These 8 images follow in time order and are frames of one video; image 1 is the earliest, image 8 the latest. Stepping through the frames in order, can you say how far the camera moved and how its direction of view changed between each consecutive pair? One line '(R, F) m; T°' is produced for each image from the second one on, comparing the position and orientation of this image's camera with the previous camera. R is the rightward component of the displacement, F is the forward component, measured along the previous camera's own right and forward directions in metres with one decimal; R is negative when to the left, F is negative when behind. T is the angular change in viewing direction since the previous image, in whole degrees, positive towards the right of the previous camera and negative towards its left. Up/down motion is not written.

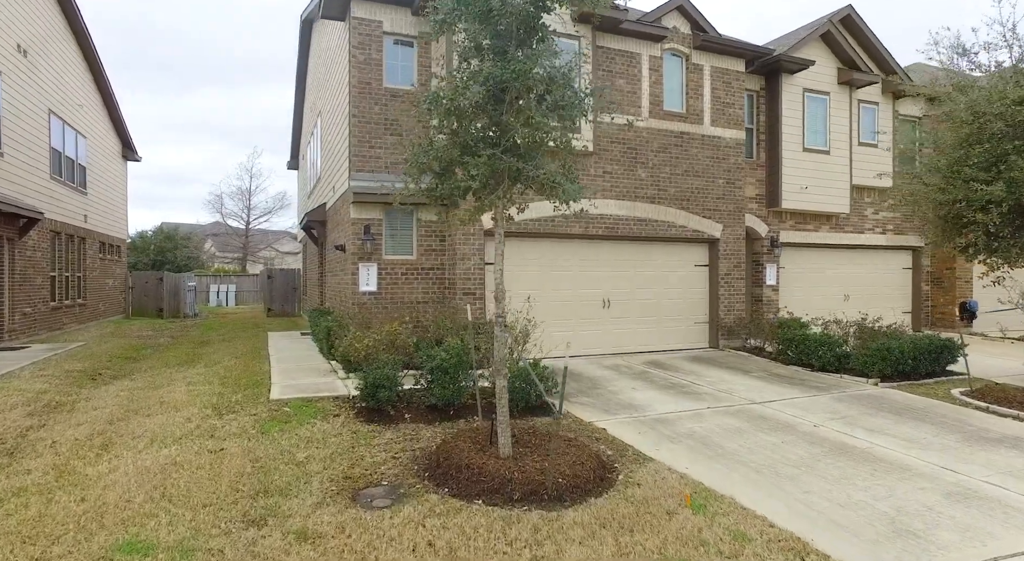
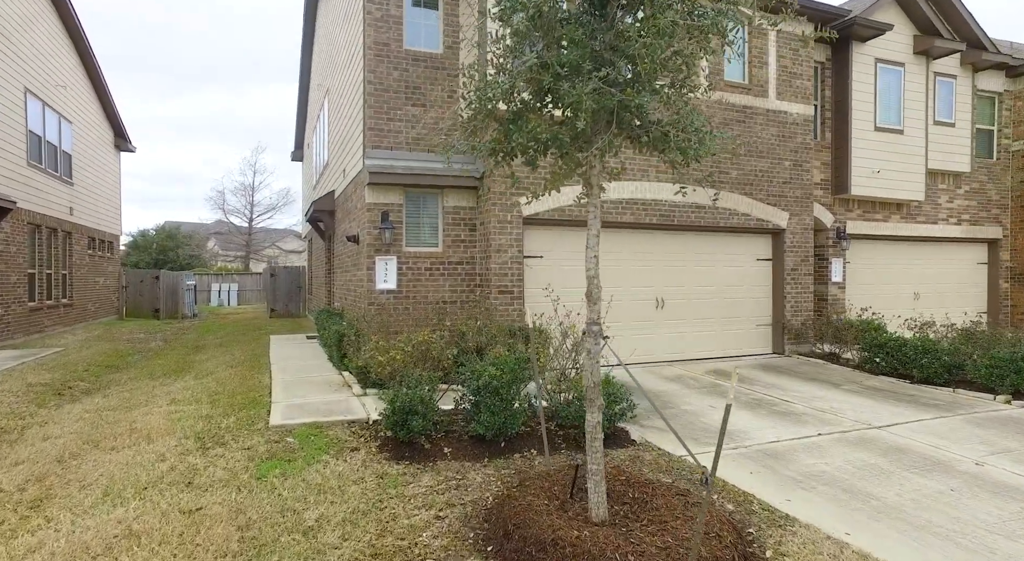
(-0.6, +1.5) m; 0°
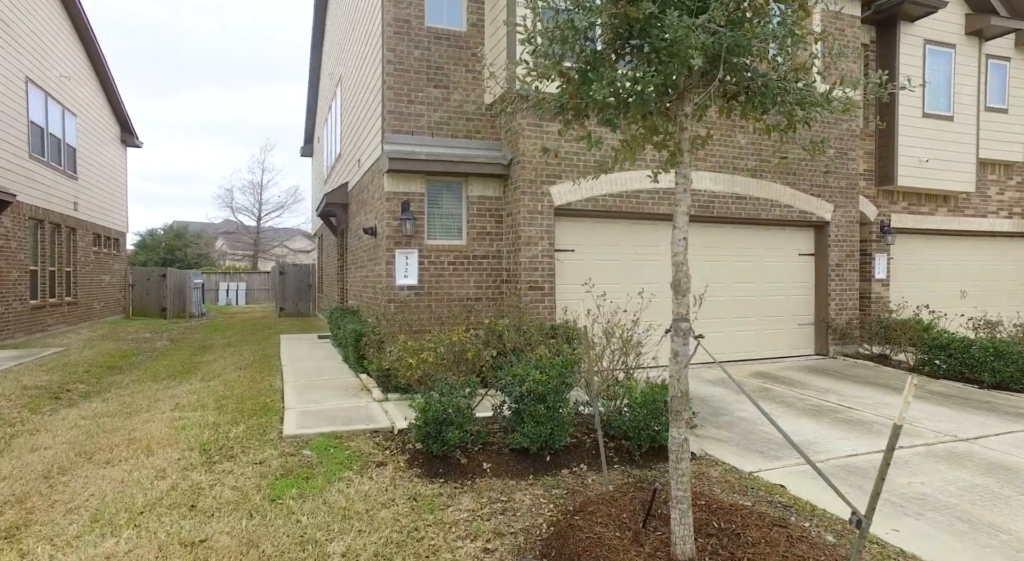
(-0.3, +0.6) m; -1°
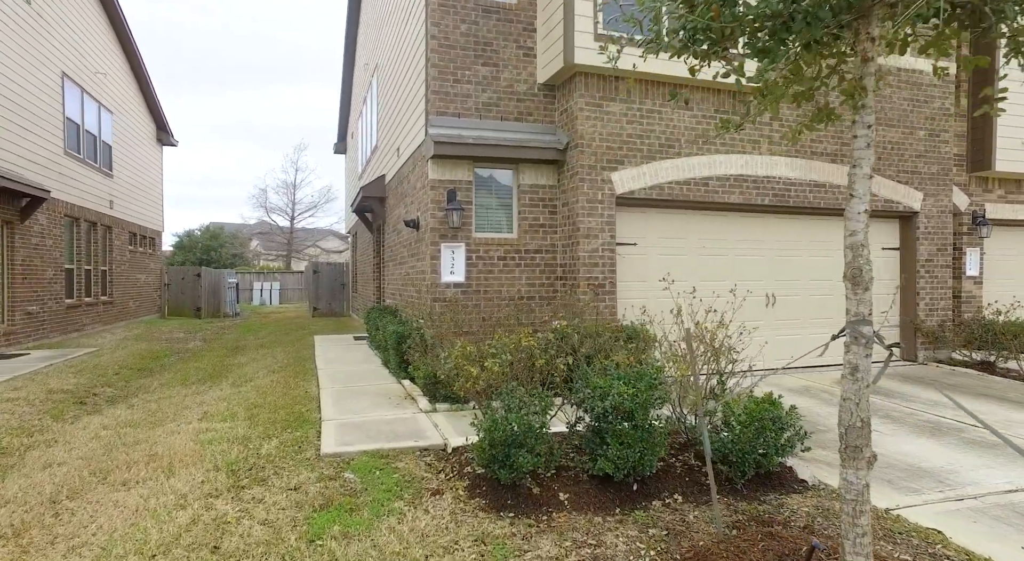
(-0.3, +0.7) m; -3°
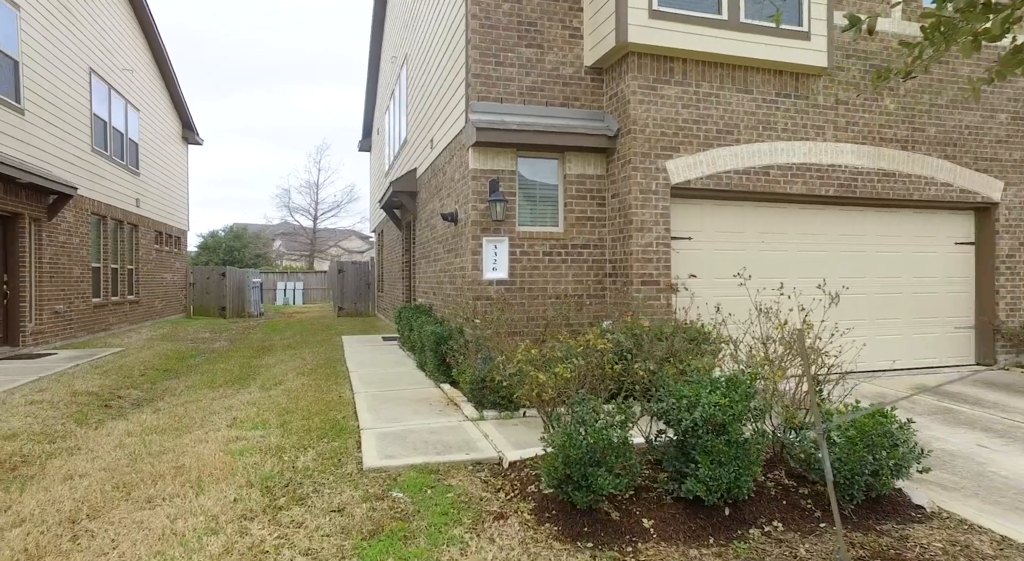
(-0.3, +0.5) m; -2°
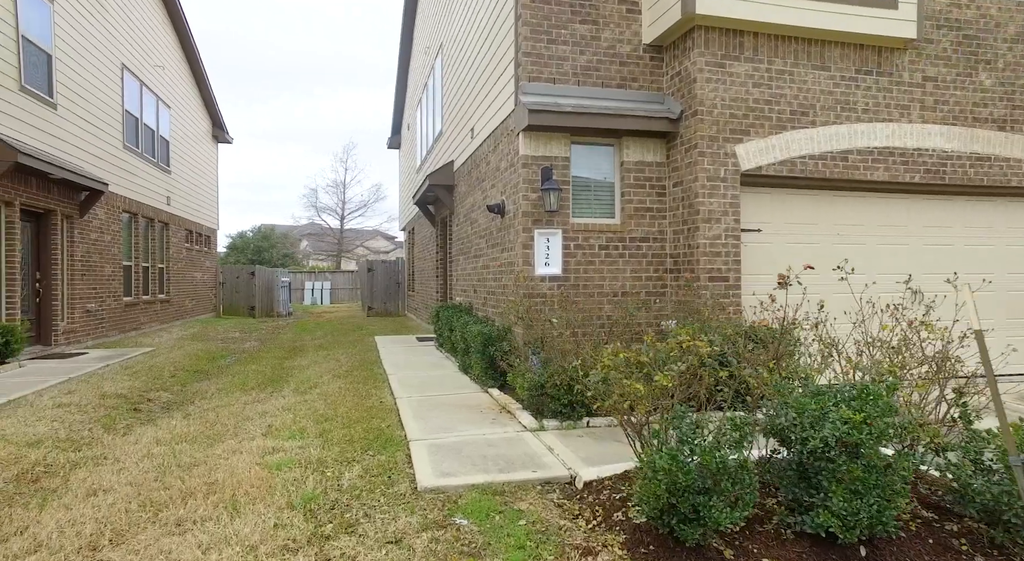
(-0.3, +0.5) m; -2°
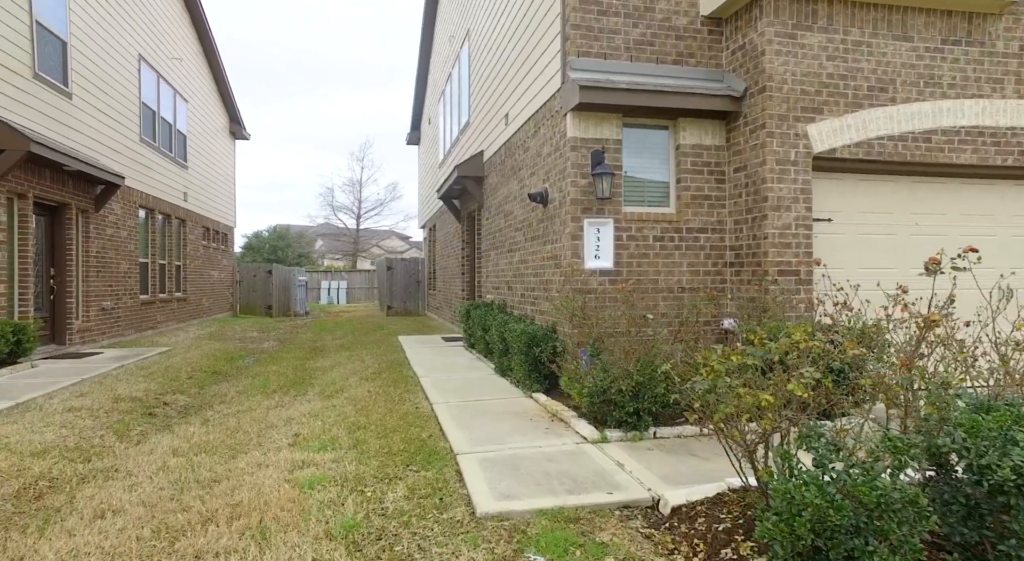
(-0.3, +0.5) m; -1°
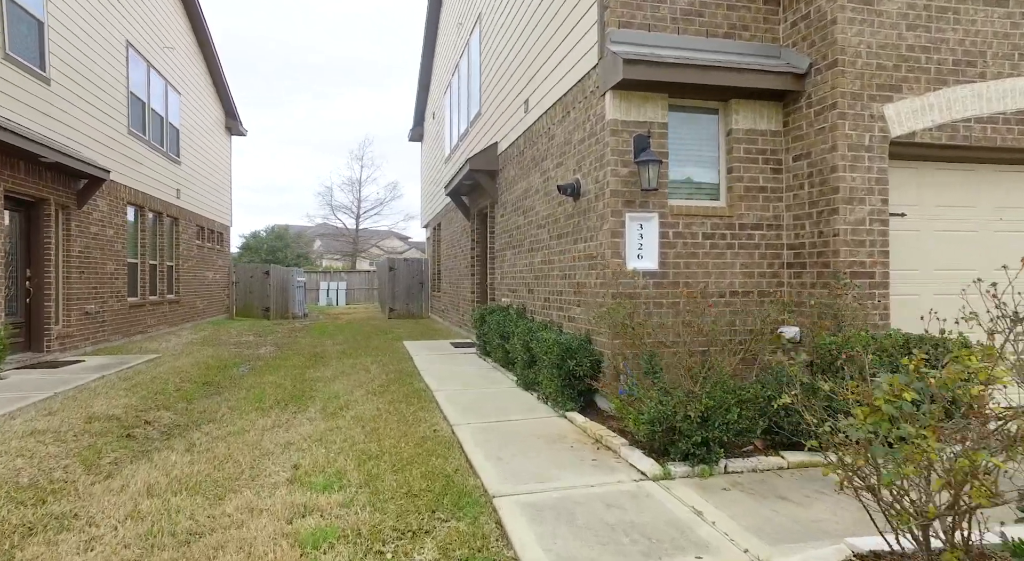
(-0.3, +0.7) m; 0°
